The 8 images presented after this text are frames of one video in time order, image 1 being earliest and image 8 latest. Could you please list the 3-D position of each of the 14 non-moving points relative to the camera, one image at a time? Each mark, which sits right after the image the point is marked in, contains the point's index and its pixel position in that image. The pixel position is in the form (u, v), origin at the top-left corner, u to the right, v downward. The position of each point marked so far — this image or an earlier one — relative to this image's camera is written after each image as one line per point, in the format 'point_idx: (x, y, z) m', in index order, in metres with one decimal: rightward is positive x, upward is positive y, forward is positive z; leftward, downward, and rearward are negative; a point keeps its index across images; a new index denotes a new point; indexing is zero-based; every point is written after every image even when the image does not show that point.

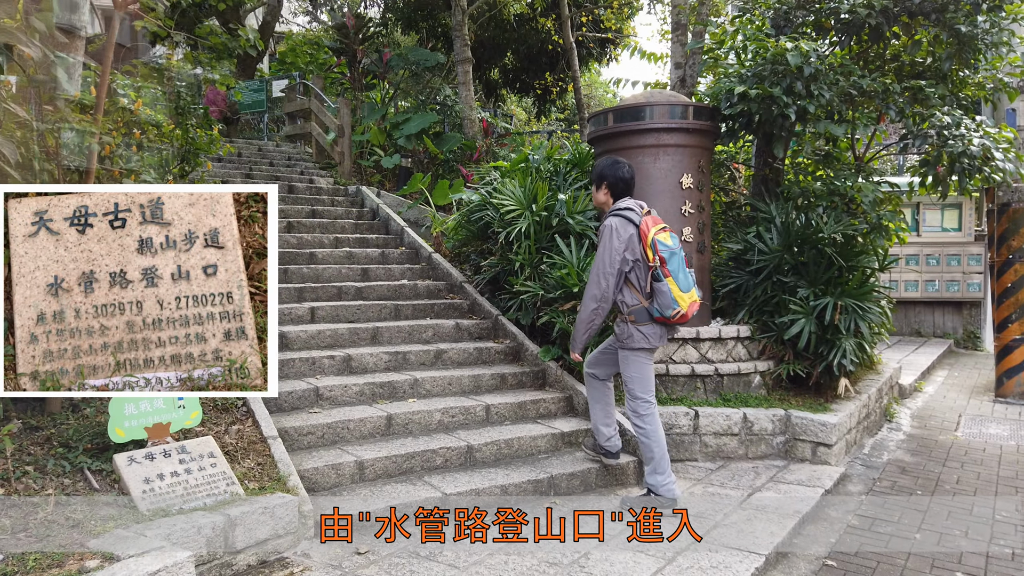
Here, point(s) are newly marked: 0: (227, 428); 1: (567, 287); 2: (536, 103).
0: (-1.4, -0.7, +3.8) m
1: (+0.4, 0.0, +5.3) m
2: (+0.5, +3.9, +16.3) m
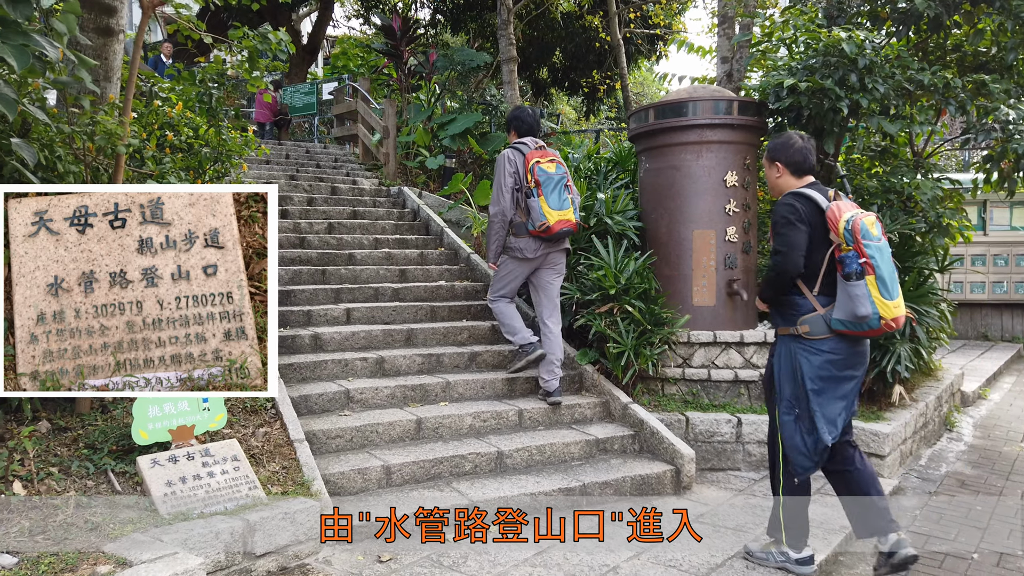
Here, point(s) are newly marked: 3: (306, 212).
0: (-1.2, -0.7, +3.8) m
1: (+0.6, 0.0, +5.2) m
2: (+1.5, +3.9, +16.1) m
3: (-1.9, +0.7, +7.3) m
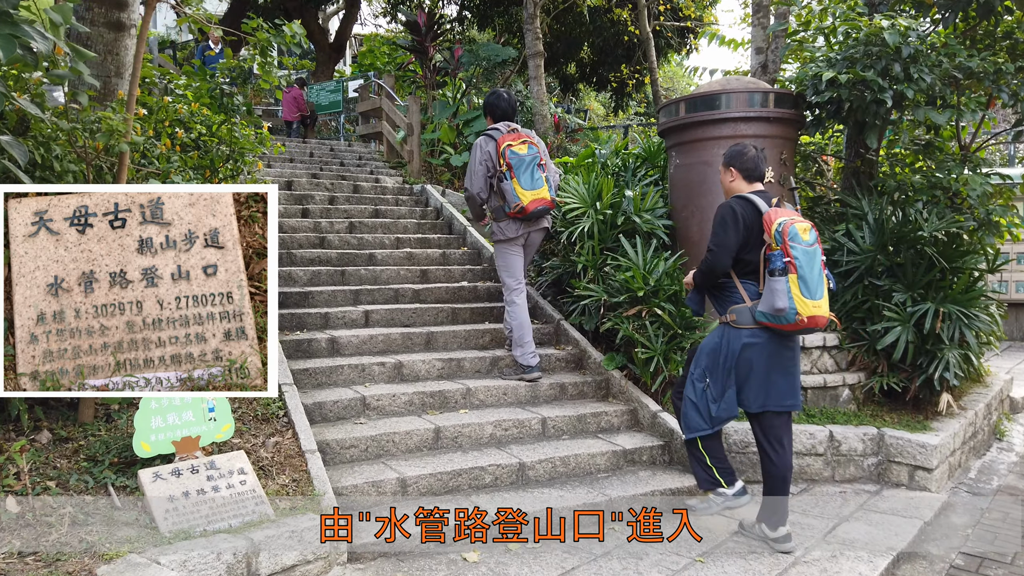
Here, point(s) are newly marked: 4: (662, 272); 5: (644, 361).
0: (-1.1, -0.7, +3.6) m
1: (+0.8, 0.0, +4.9) m
2: (+2.1, +3.9, +15.8) m
3: (-1.7, +0.7, +7.1) m
4: (+0.9, +0.1, +4.9) m
5: (+0.8, -0.5, +4.8) m
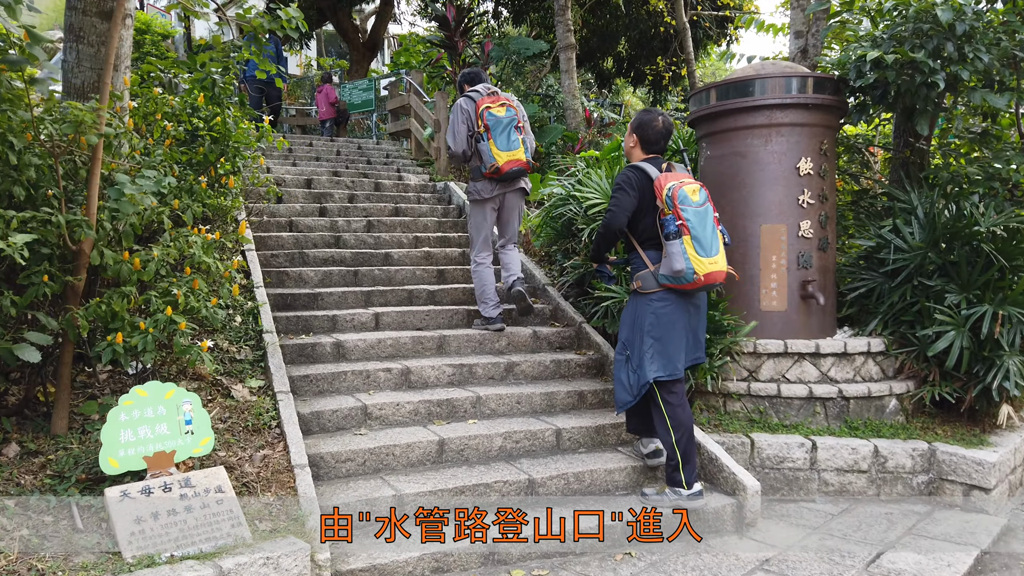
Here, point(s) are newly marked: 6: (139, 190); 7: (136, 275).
0: (-1.1, -0.7, +3.4) m
1: (+0.8, 0.0, +4.6) m
2: (+2.7, +3.9, +15.4) m
3: (-1.5, +0.7, +6.9) m
4: (+1.0, +0.1, +4.6) m
5: (+0.9, -0.5, +4.4) m
6: (-1.5, +0.4, +3.0) m
7: (-1.5, 0.0, +3.1) m
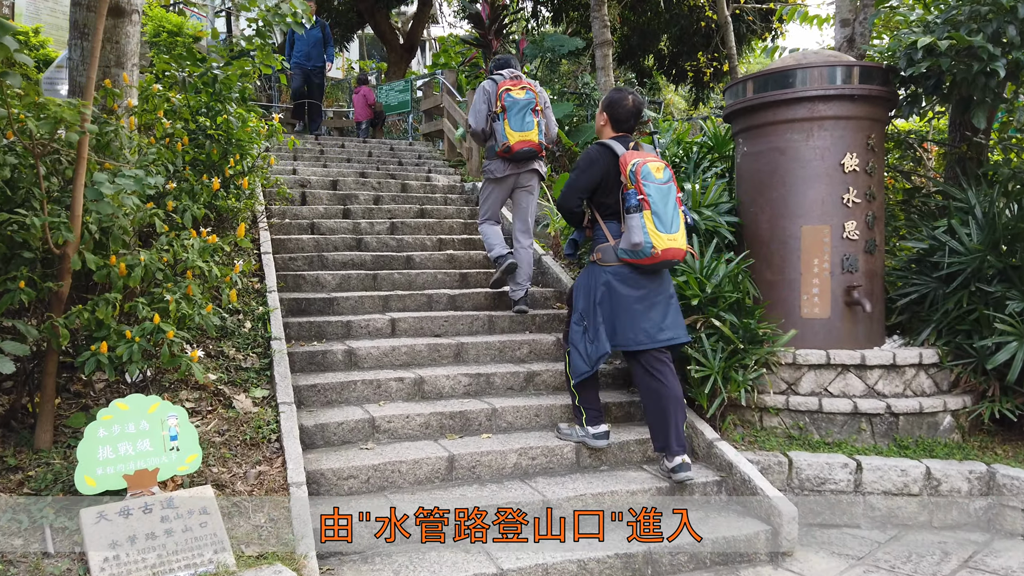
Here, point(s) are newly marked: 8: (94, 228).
0: (-1.1, -0.7, +3.2) m
1: (+1.0, -0.1, +4.3) m
2: (+3.5, +3.8, +15.0) m
3: (-1.2, +0.7, +6.8) m
4: (+1.2, +0.1, +4.3) m
5: (+1.0, -0.5, +4.1) m
6: (-1.4, +0.4, +2.9) m
7: (-1.5, 0.0, +2.9) m
8: (-1.6, +0.2, +2.9) m
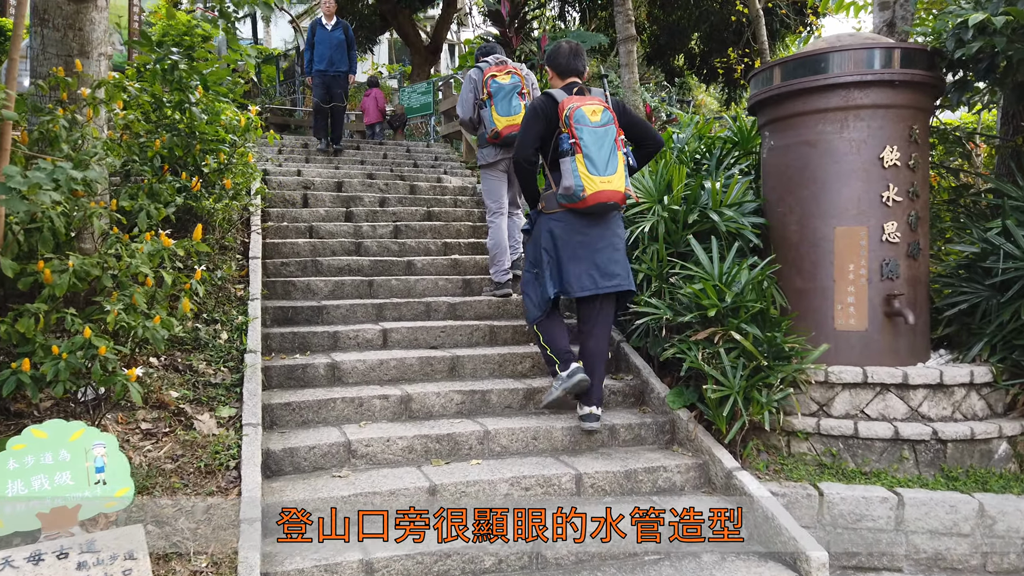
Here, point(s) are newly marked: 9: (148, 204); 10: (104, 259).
0: (-1.1, -0.8, +2.8) m
1: (+0.9, -0.1, +3.8) m
2: (+3.9, +3.7, +14.4) m
3: (-1.1, +0.6, +6.4) m
4: (+1.1, 0.0, +3.8) m
5: (+1.0, -0.5, +3.7) m
6: (-1.5, +0.3, +2.5) m
7: (-1.5, 0.0, +2.6) m
8: (-1.6, +0.2, +2.6) m
9: (-1.5, +0.4, +3.3) m
10: (-1.5, +0.1, +2.9) m
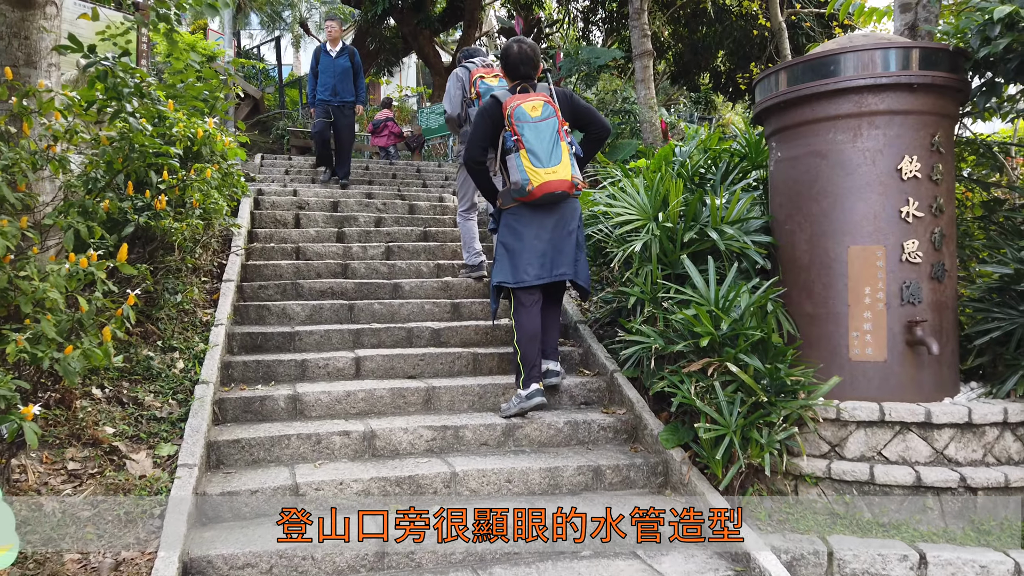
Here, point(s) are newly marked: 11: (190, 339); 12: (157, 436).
0: (-1.3, -0.9, +2.5) m
1: (+0.8, -0.2, +3.4) m
2: (+4.2, +3.3, +14.0) m
3: (-1.2, +0.4, +6.1) m
4: (+1.0, -0.1, +3.4) m
5: (+0.9, -0.7, +3.3) m
6: (-1.7, +0.2, +2.2) m
7: (-1.7, -0.1, +2.3) m
8: (-1.8, +0.1, +2.3) m
9: (-1.7, +0.3, +3.0) m
10: (-1.7, 0.0, +2.6) m
11: (-1.7, -0.3, +4.0) m
12: (-1.5, -0.6, +3.2) m
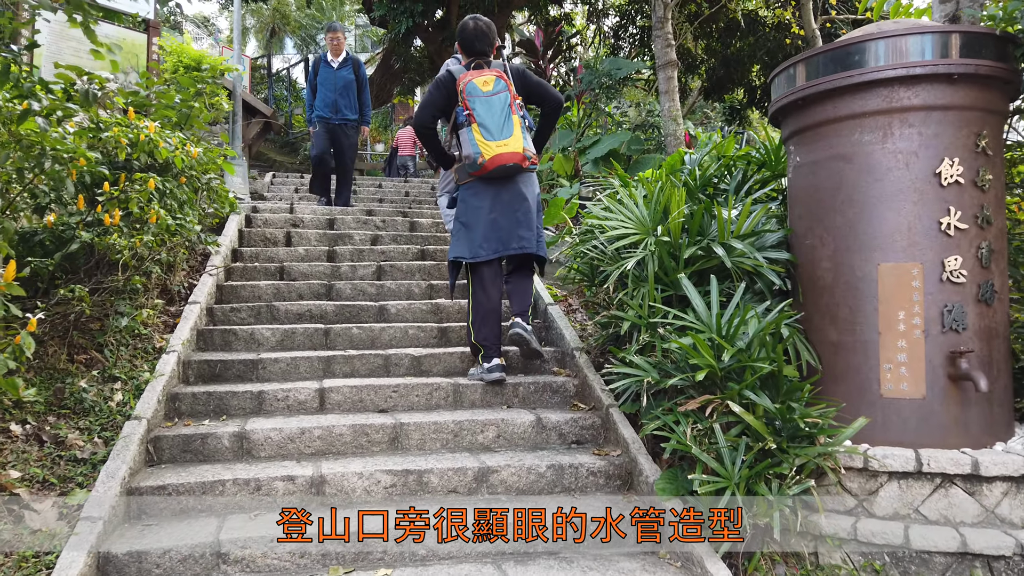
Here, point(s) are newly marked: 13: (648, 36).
0: (-1.5, -0.9, +2.1) m
1: (+0.7, -0.3, +2.9) m
2: (+4.6, +2.9, +13.4) m
3: (-1.1, +0.3, +5.7) m
4: (+0.9, -0.2, +2.9) m
5: (+0.7, -0.7, +2.8) m
6: (-1.9, +0.2, +1.9) m
7: (-1.9, -0.2, +1.9) m
8: (-2.0, 0.0, +2.0) m
9: (-1.8, +0.2, +2.6) m
10: (-1.8, 0.0, +2.2) m
11: (-1.7, -0.4, +3.6) m
12: (-1.6, -0.7, +2.8) m
13: (+2.0, +3.9, +11.8) m
